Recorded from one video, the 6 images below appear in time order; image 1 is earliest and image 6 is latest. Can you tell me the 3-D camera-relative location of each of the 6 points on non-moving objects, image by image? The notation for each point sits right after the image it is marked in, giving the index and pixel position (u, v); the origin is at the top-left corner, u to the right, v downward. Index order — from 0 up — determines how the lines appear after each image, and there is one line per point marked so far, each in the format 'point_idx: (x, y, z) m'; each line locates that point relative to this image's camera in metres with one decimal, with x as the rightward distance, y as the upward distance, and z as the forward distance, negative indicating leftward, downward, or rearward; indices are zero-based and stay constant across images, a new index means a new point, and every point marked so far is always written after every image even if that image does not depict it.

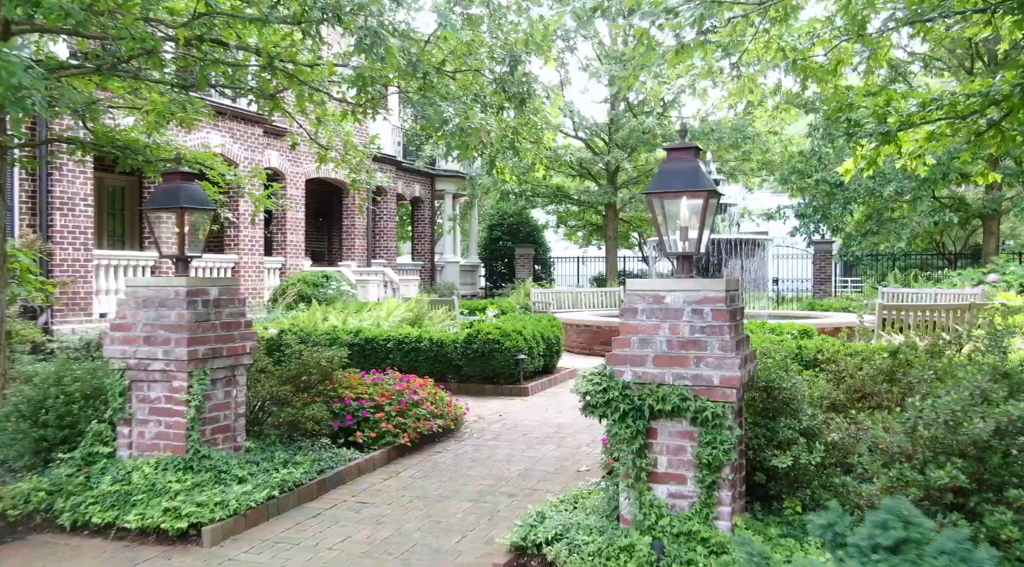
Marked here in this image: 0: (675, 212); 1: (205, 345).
0: (+0.9, +0.4, +4.6) m
1: (-2.0, -0.4, +5.6) m
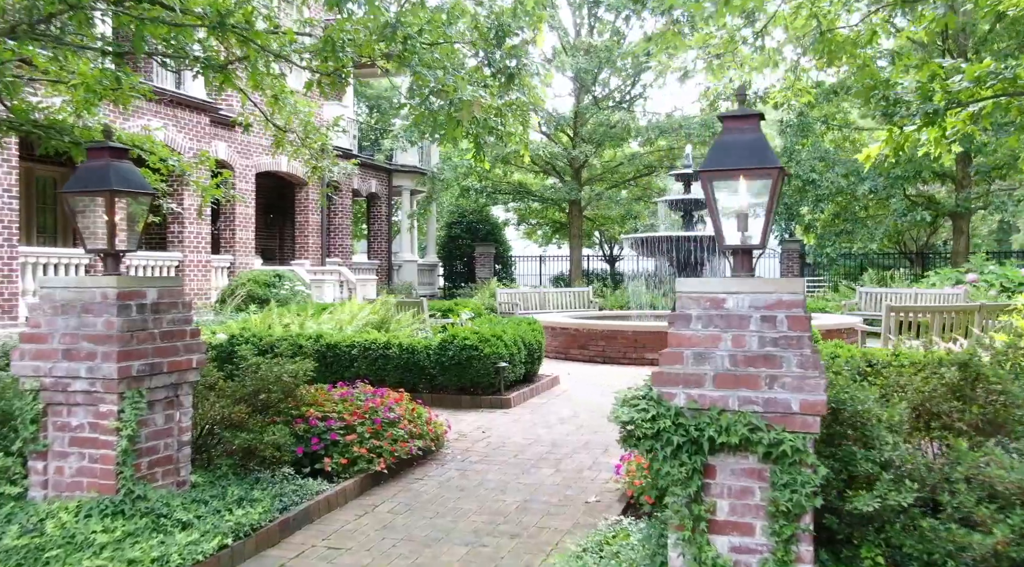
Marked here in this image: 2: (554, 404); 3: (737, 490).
0: (+1.0, +0.4, +3.7) m
1: (-2.0, -0.4, +4.5) m
2: (+0.4, -1.2, +8.8) m
3: (+0.9, -0.8, +3.5) m
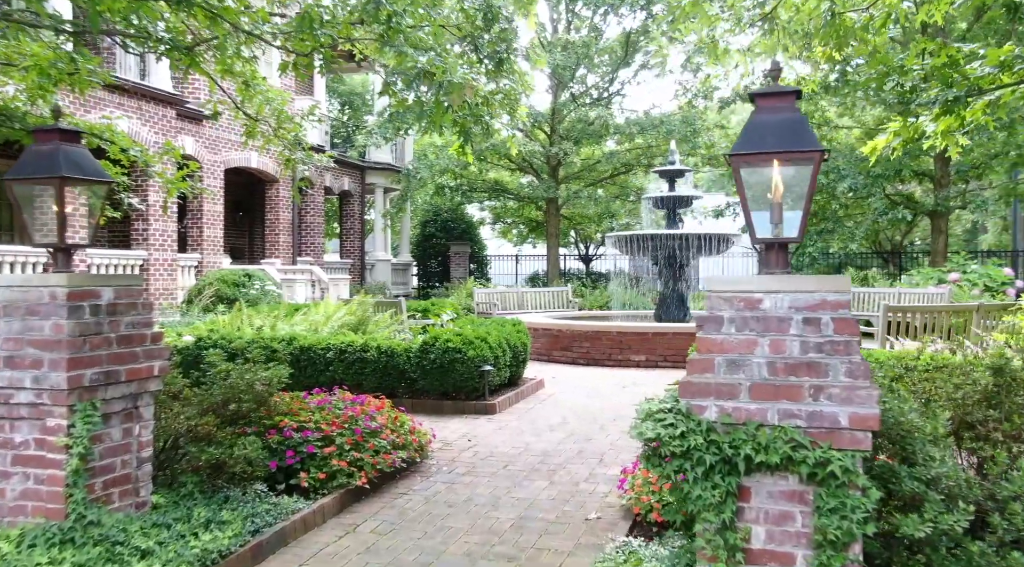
0: (+1.0, +0.4, +3.3) m
1: (-2.0, -0.4, +4.0) m
2: (+0.3, -1.2, +8.4) m
3: (+0.9, -0.8, +3.1) m
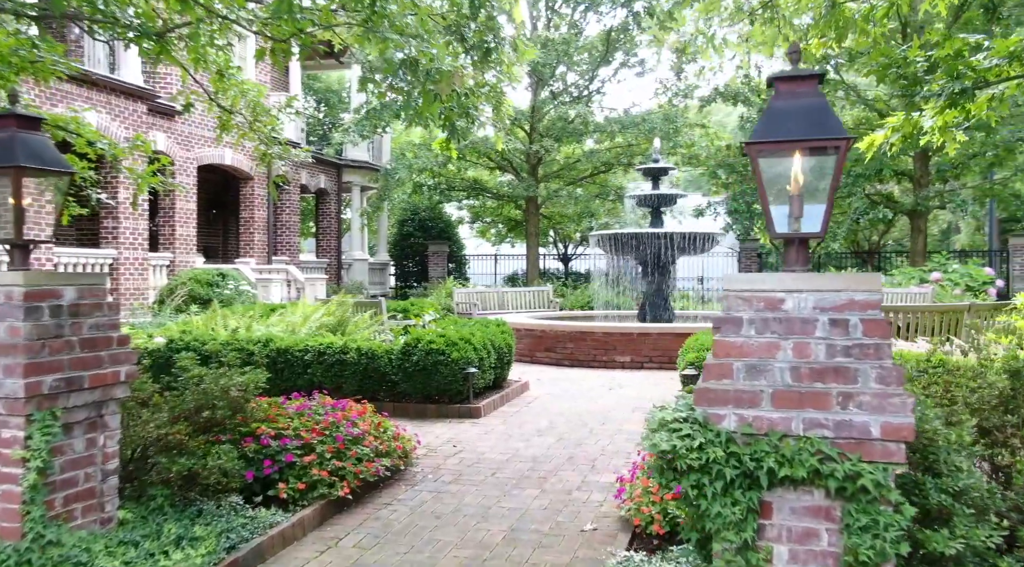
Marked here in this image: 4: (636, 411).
0: (+1.0, +0.4, +3.1) m
1: (-2.0, -0.4, +3.7) m
2: (+0.1, -1.2, +8.1) m
3: (+0.9, -0.8, +2.8) m
4: (+1.2, -1.2, +8.1) m
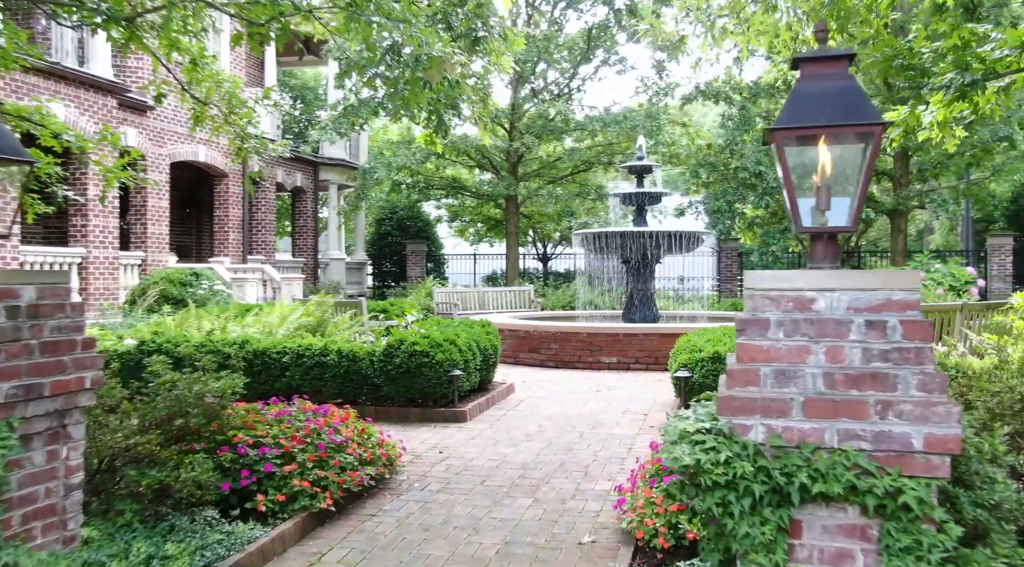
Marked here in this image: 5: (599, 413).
0: (+1.0, +0.4, +2.8) m
1: (-2.0, -0.4, +3.4) m
2: (0.0, -1.2, +7.8) m
3: (+1.0, -0.8, +2.6) m
4: (+1.0, -1.2, +7.9) m
5: (+0.8, -1.2, +7.9) m
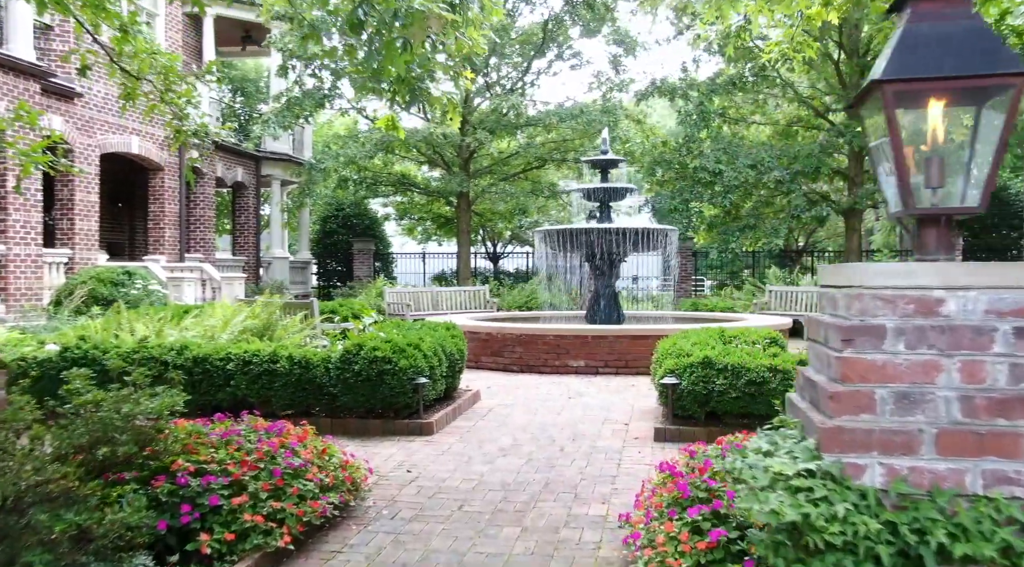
0: (+1.1, +0.4, +2.2) m
1: (-1.9, -0.4, +2.6) m
2: (-0.2, -1.2, +7.2) m
3: (+1.1, -0.8, +2.0) m
4: (+0.8, -1.2, +7.3) m
5: (+0.5, -1.2, +7.3) m
